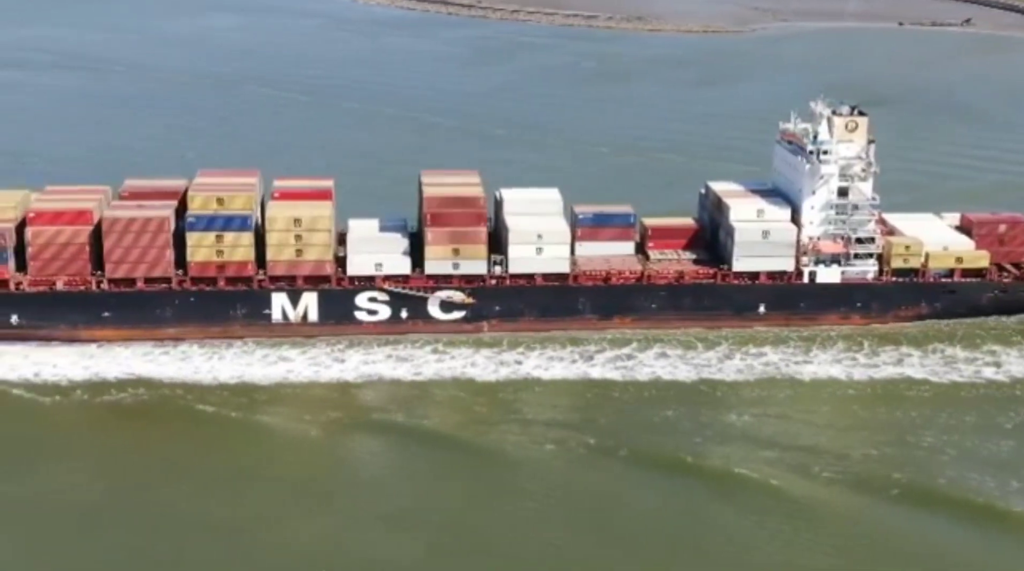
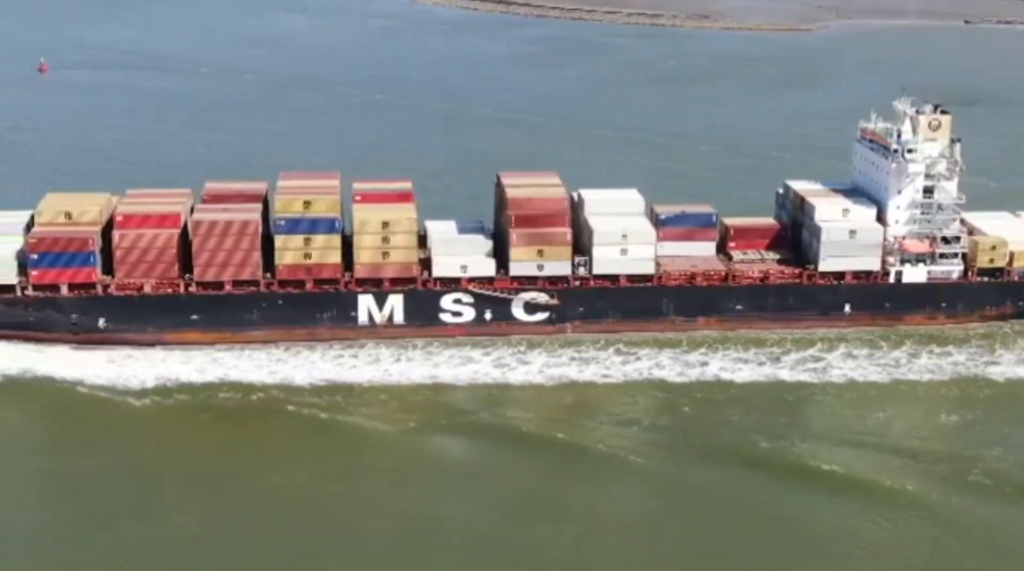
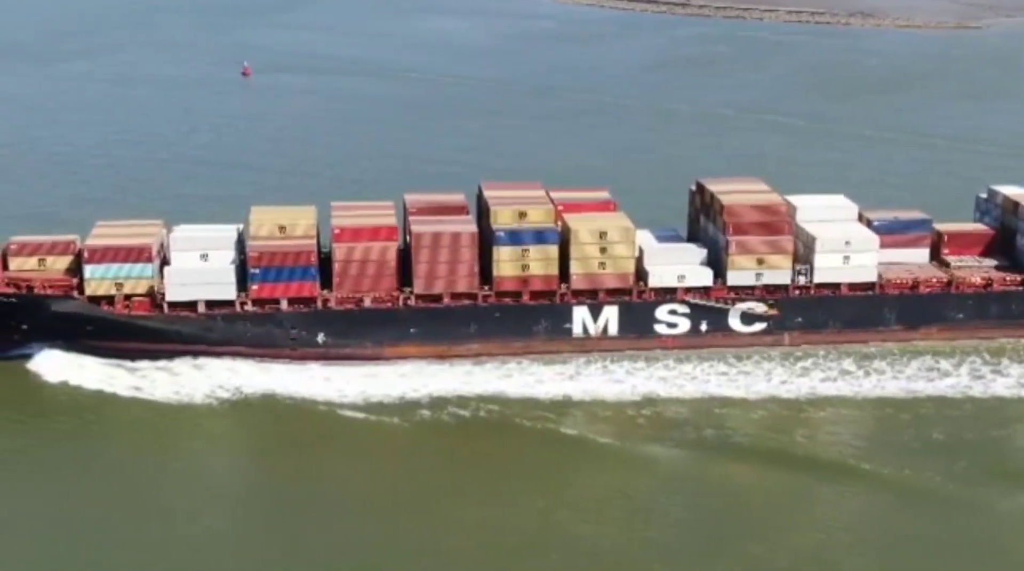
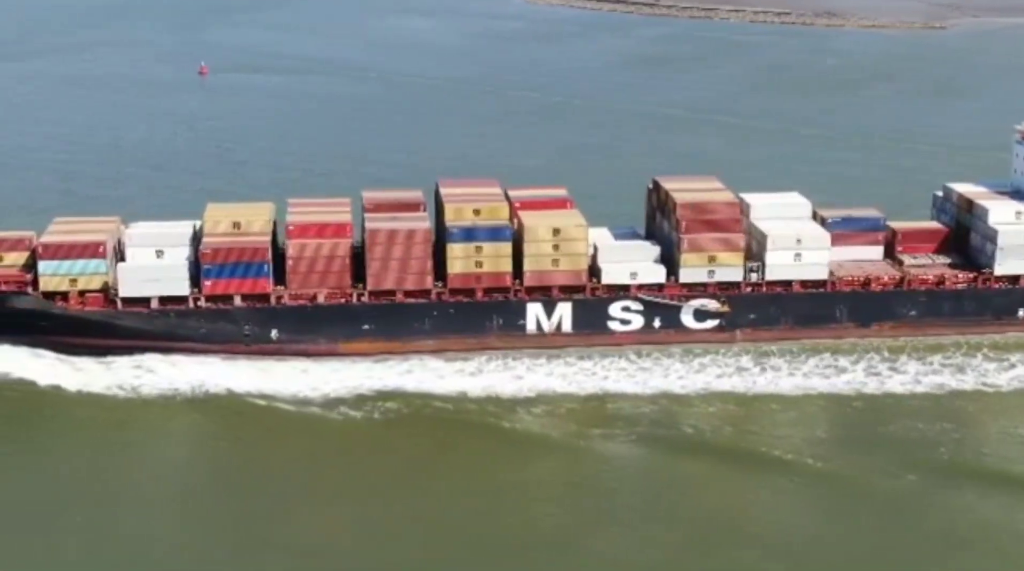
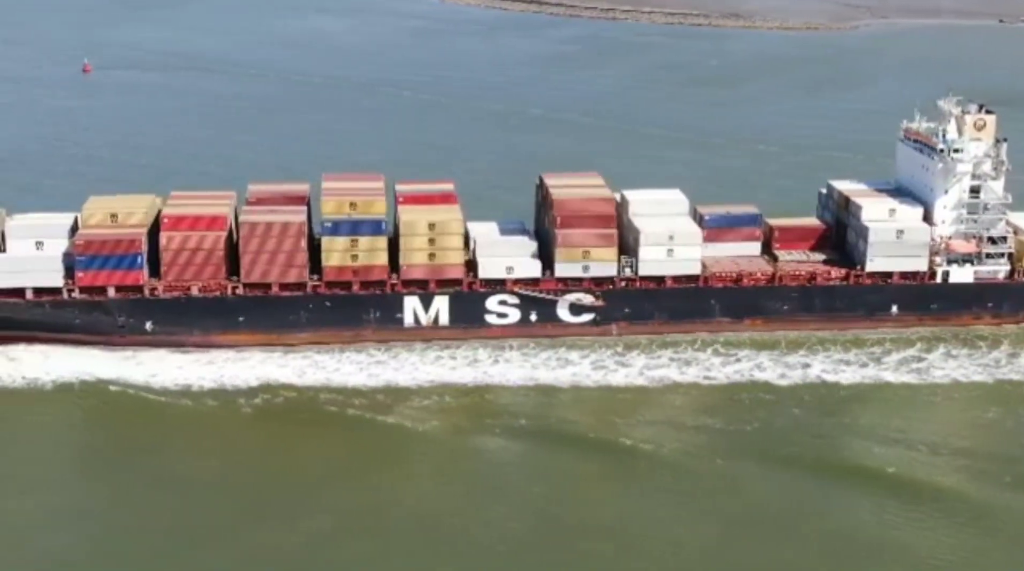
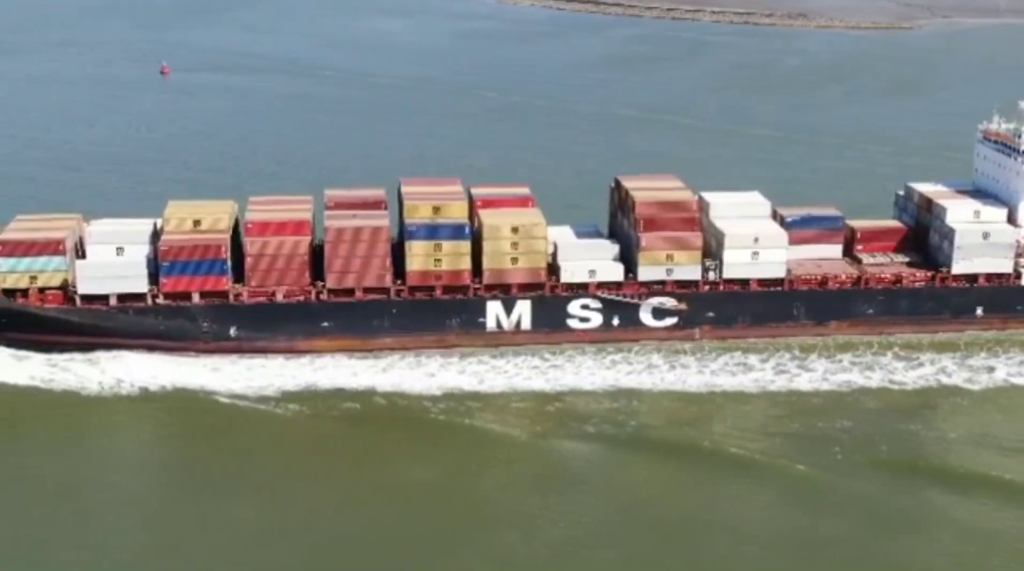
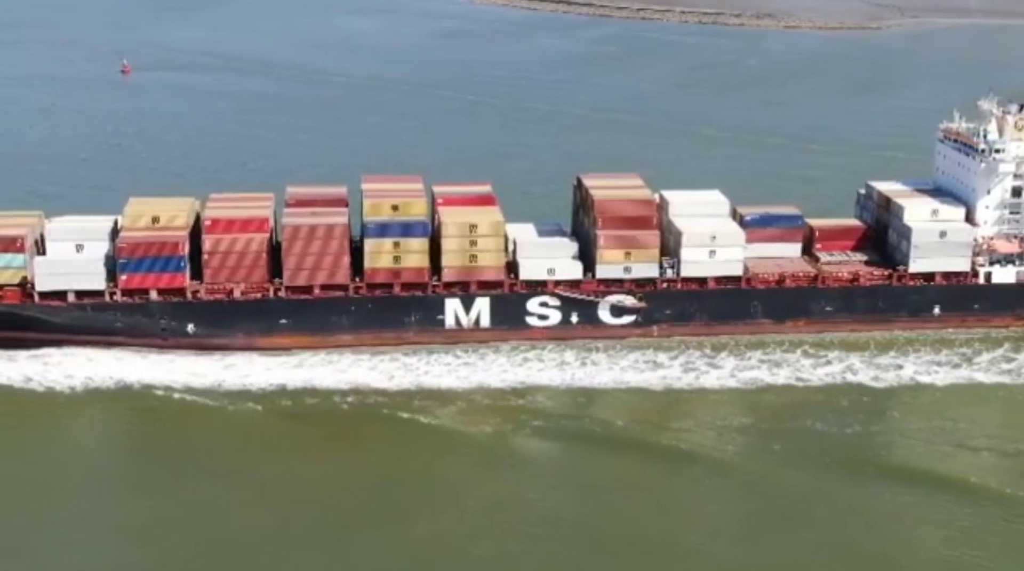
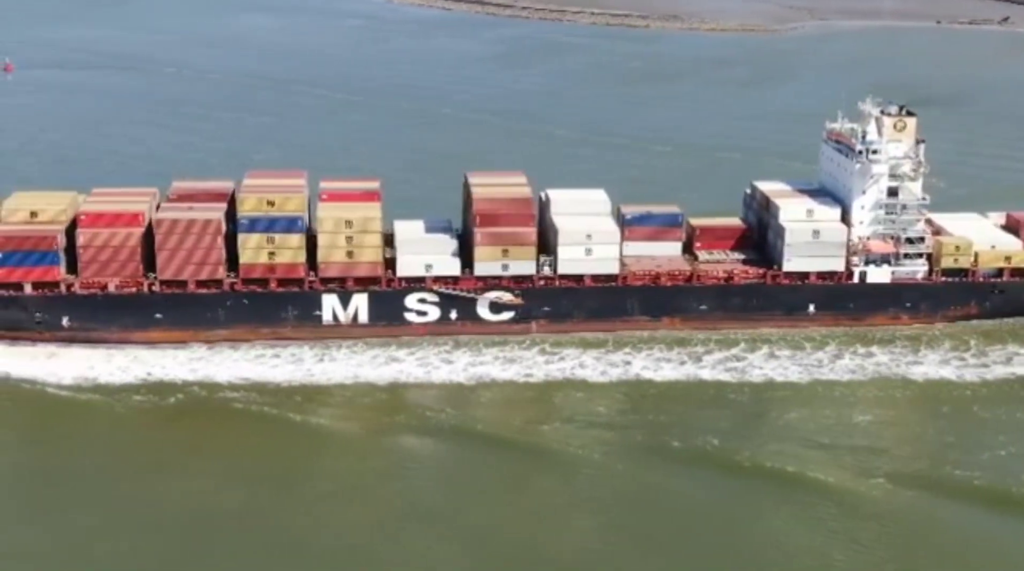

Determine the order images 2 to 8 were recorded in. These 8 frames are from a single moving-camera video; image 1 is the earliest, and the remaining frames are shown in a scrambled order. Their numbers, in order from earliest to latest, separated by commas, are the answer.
8, 2, 5, 7, 6, 4, 3
